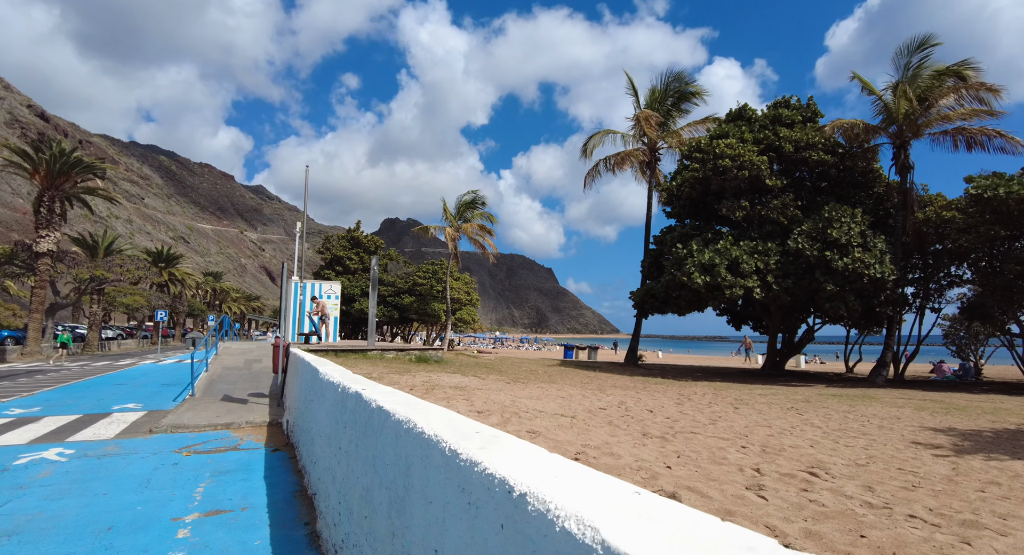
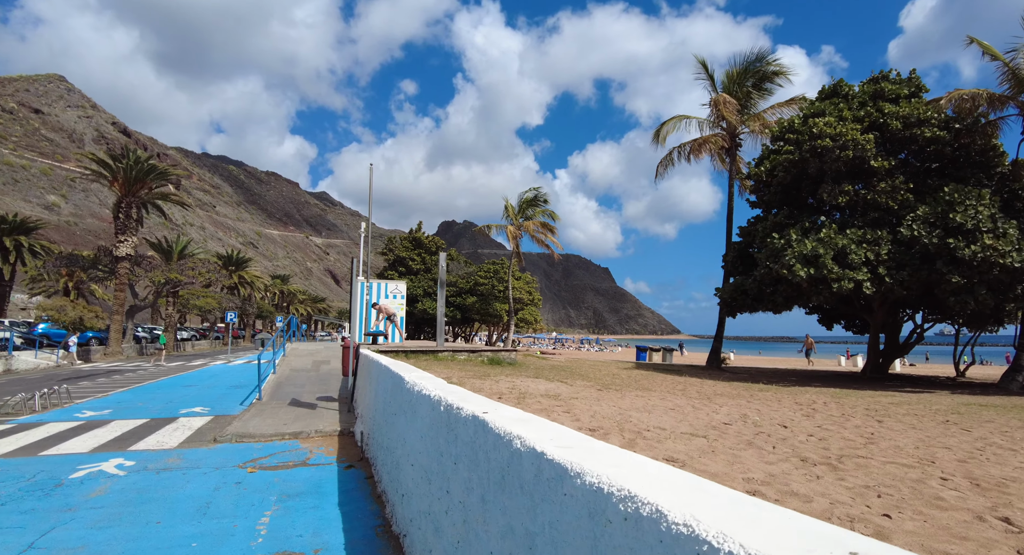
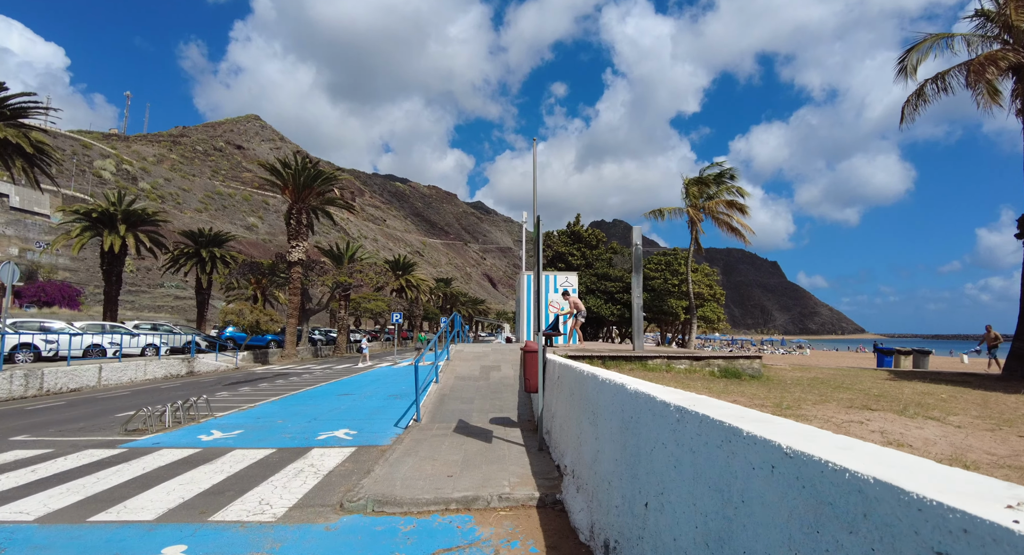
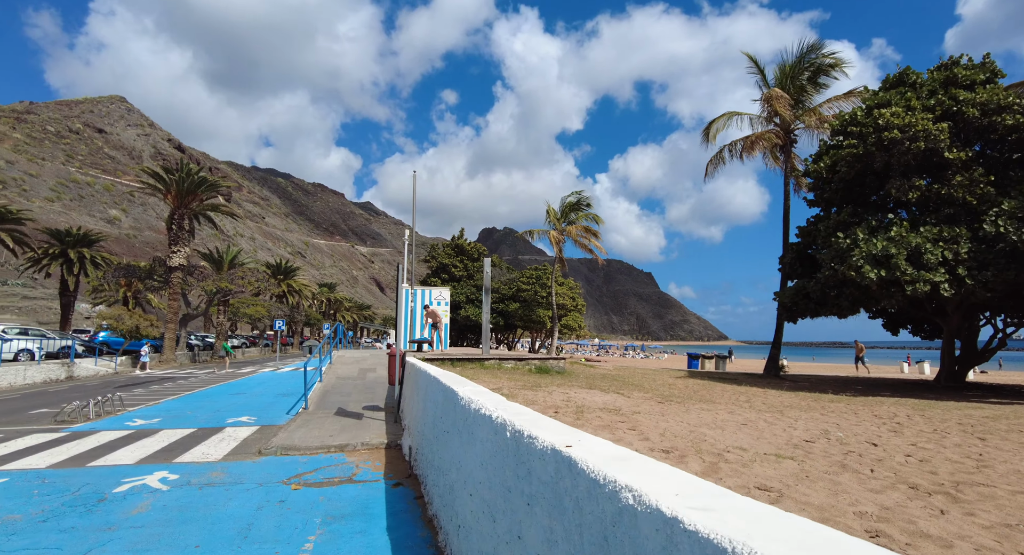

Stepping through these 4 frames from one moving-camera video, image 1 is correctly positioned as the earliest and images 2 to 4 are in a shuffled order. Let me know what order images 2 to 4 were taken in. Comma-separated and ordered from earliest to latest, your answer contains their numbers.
2, 4, 3
